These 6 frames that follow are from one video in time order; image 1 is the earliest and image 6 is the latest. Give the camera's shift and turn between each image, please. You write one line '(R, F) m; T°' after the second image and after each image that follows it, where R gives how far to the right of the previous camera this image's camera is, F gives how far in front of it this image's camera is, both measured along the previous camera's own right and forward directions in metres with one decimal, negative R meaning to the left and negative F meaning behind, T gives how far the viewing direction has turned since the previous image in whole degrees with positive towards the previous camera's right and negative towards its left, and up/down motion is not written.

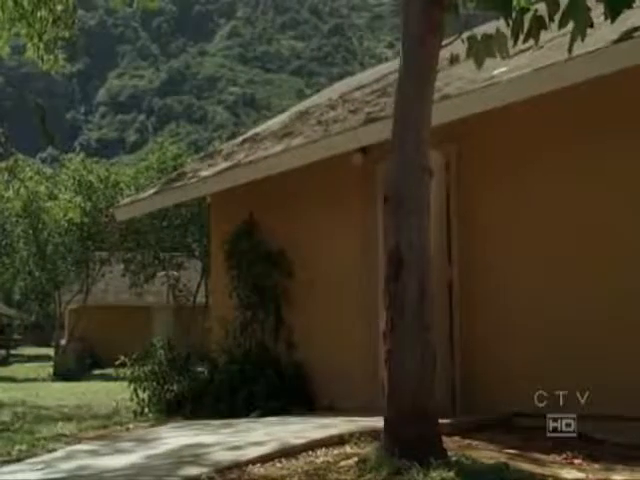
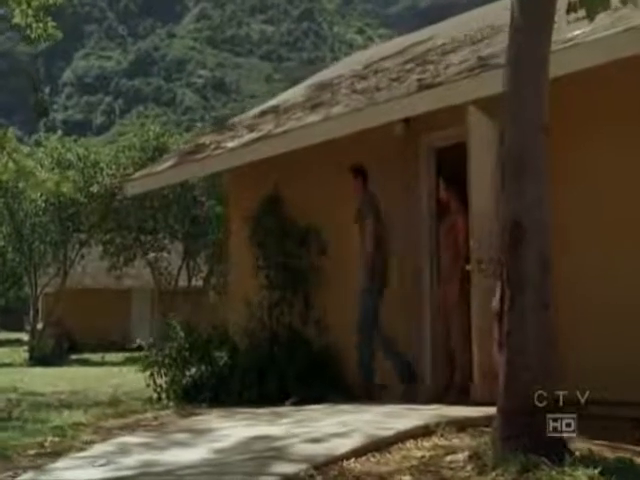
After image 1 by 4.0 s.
(-1.0, +0.8) m; +3°
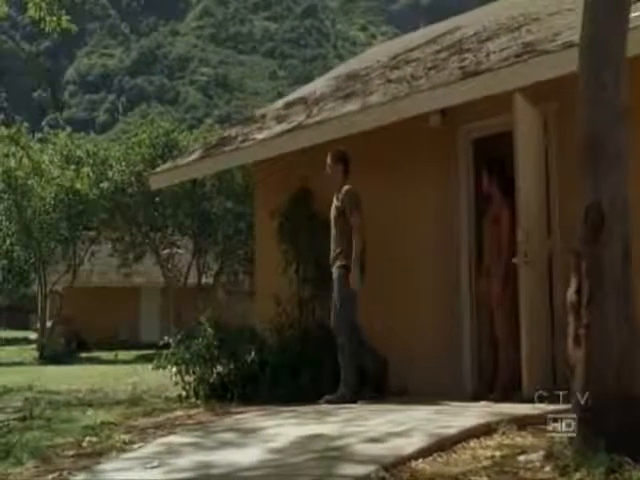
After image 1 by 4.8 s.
(-0.4, +0.3) m; 0°
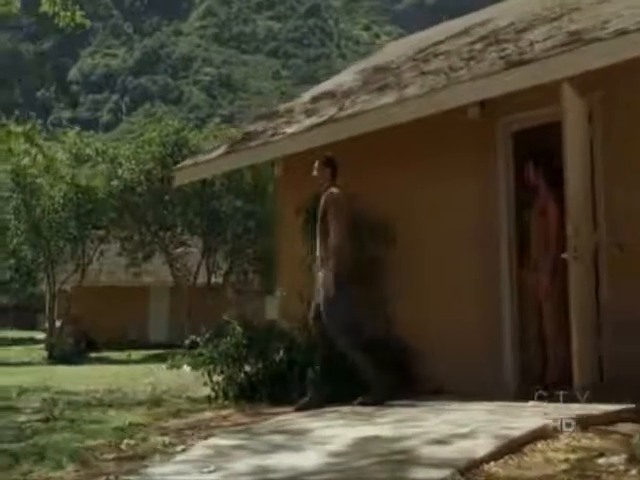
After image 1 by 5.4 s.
(-0.4, +0.3) m; 0°
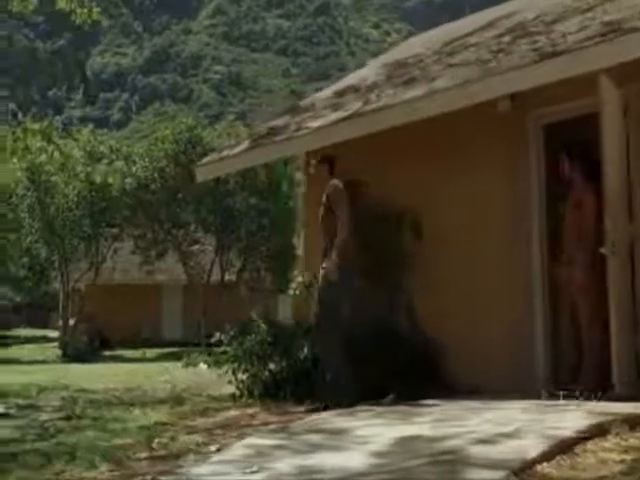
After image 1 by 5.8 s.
(-0.2, +0.2) m; -1°
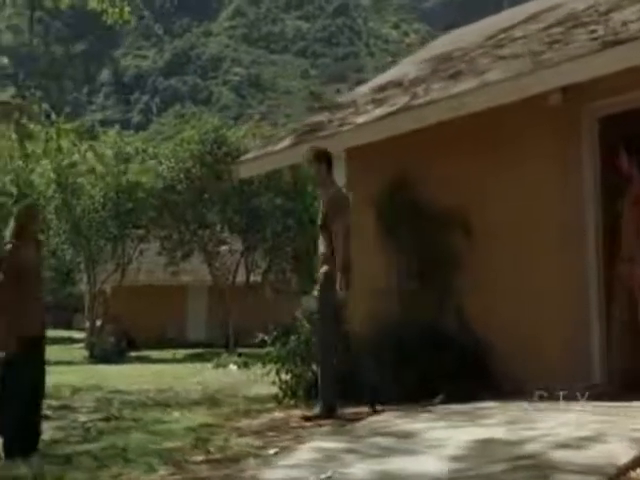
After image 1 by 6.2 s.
(-0.4, +0.2) m; -1°
